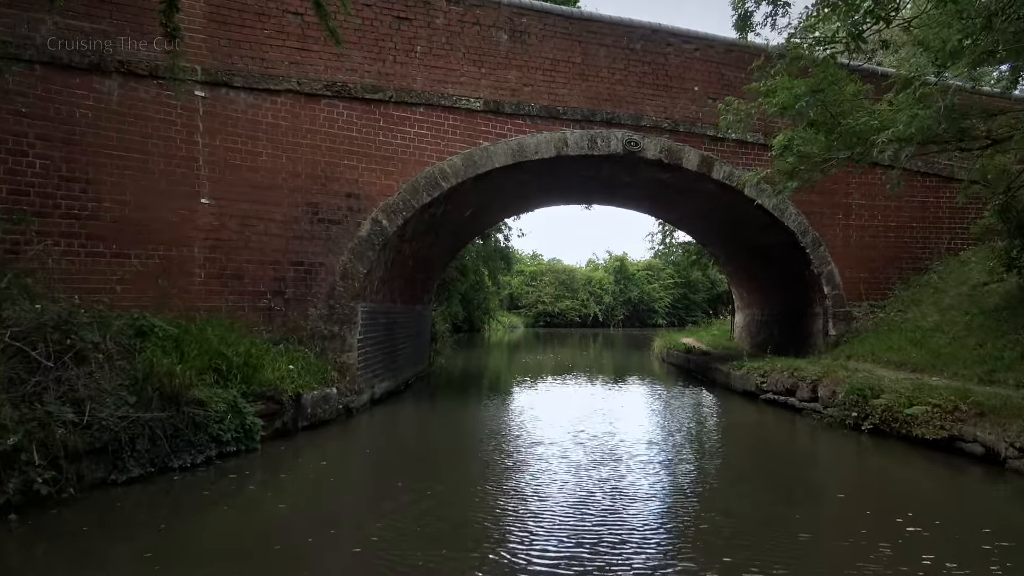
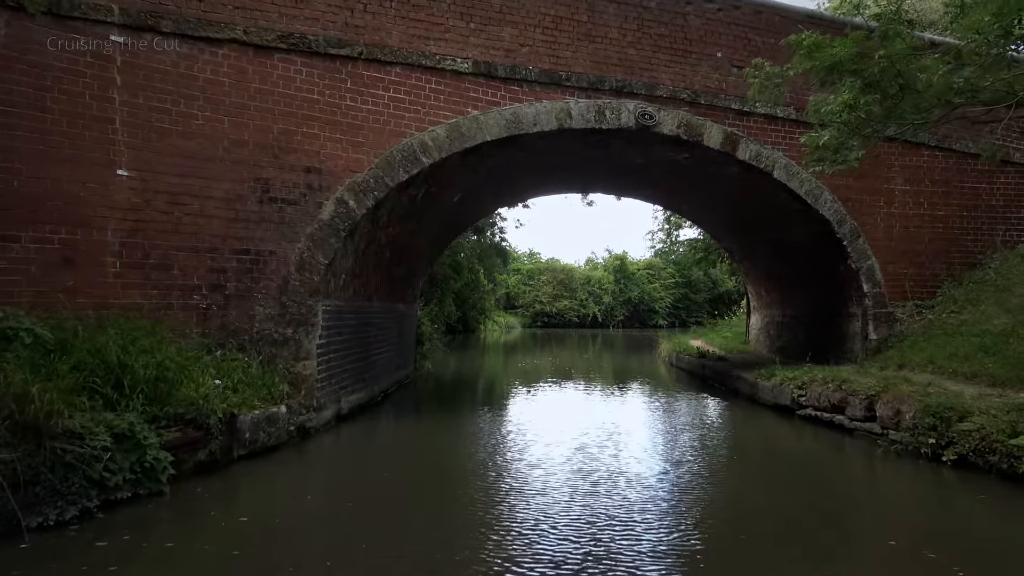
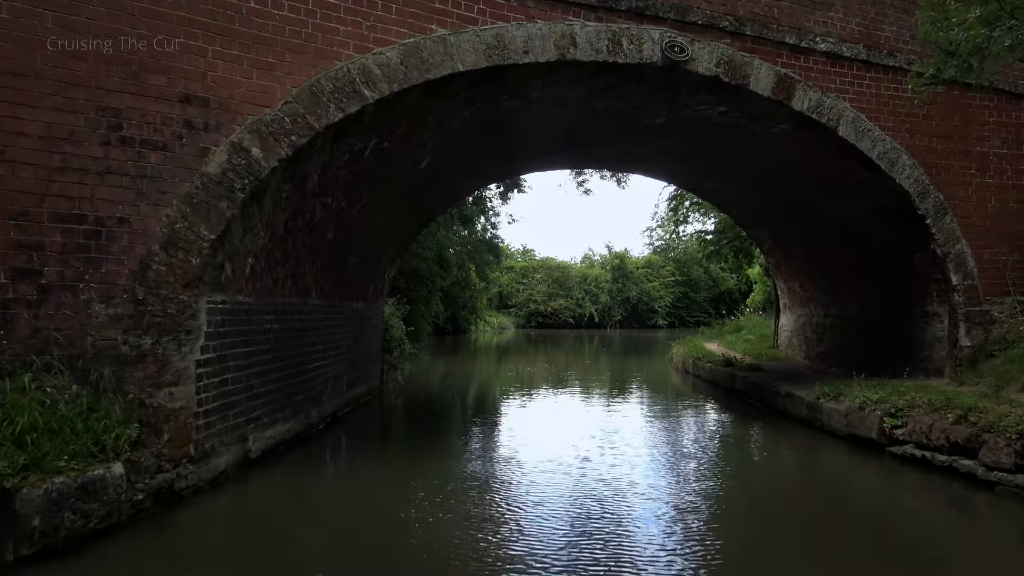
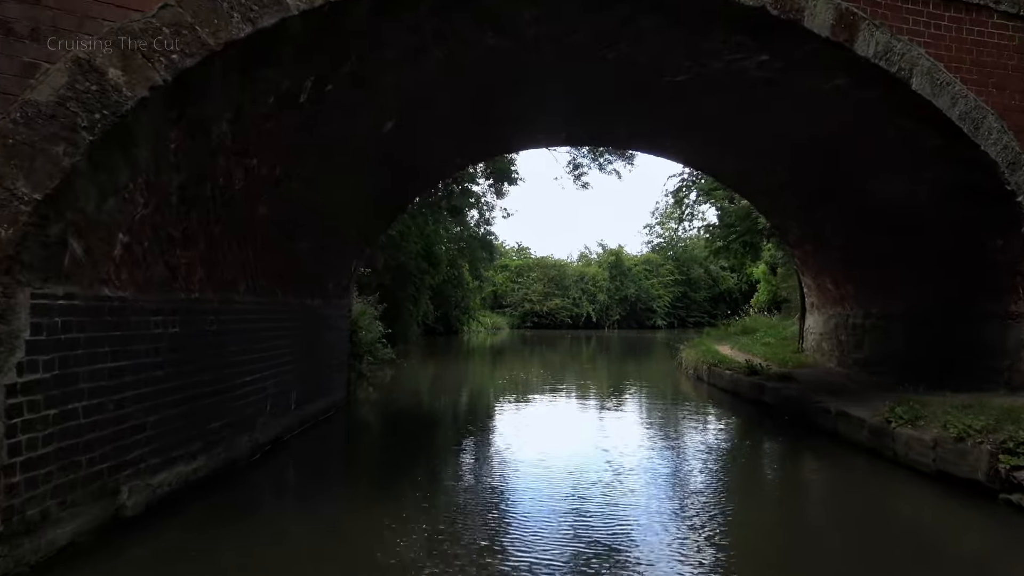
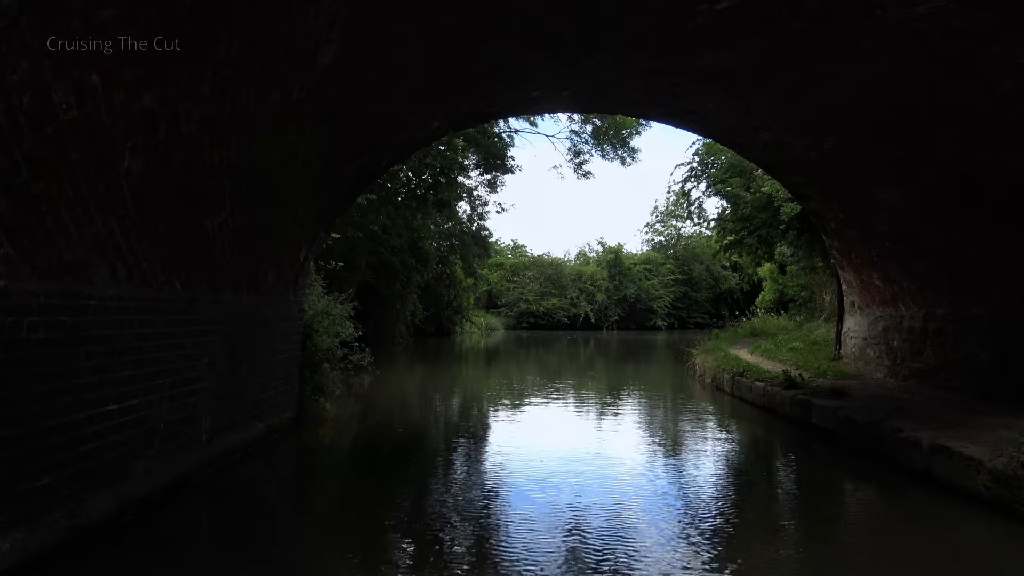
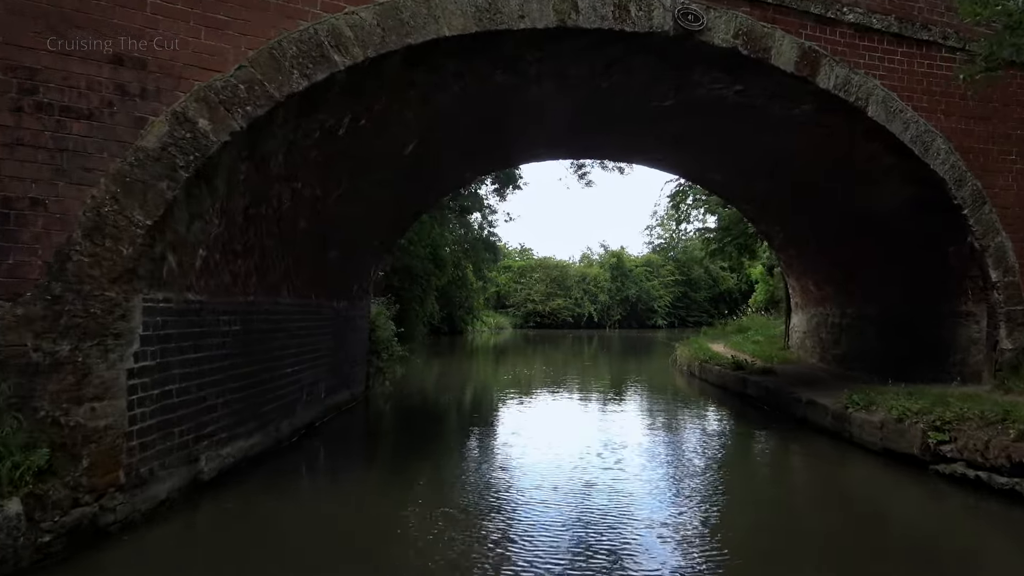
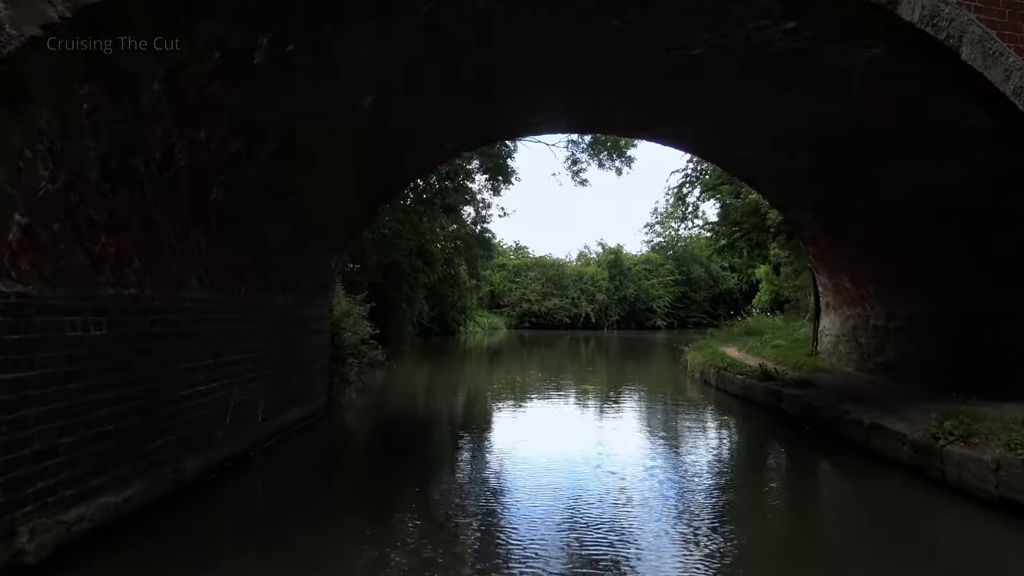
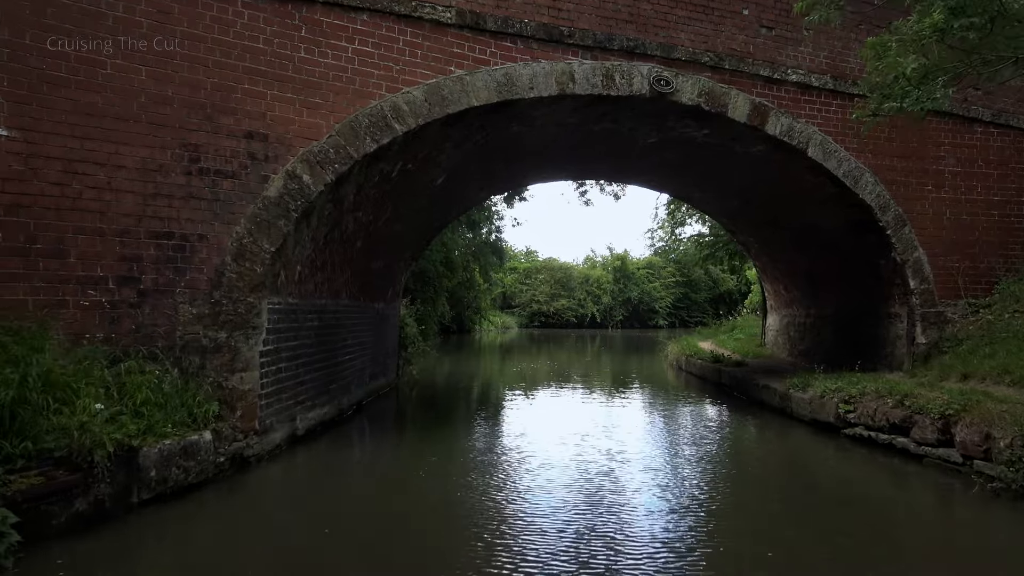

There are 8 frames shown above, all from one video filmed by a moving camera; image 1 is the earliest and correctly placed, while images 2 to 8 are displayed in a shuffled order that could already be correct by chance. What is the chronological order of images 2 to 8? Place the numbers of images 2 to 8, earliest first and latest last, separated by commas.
2, 8, 3, 6, 4, 7, 5
